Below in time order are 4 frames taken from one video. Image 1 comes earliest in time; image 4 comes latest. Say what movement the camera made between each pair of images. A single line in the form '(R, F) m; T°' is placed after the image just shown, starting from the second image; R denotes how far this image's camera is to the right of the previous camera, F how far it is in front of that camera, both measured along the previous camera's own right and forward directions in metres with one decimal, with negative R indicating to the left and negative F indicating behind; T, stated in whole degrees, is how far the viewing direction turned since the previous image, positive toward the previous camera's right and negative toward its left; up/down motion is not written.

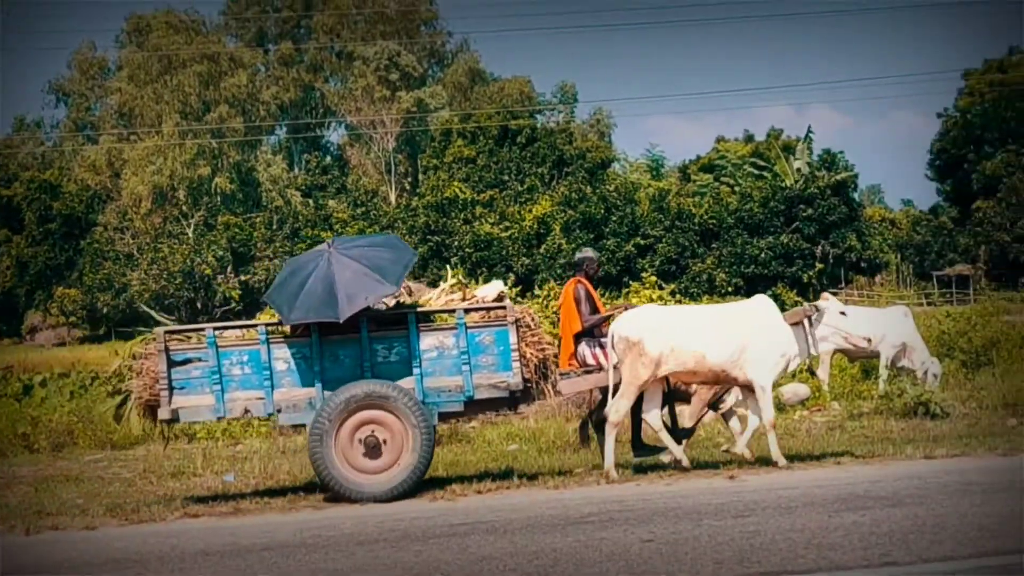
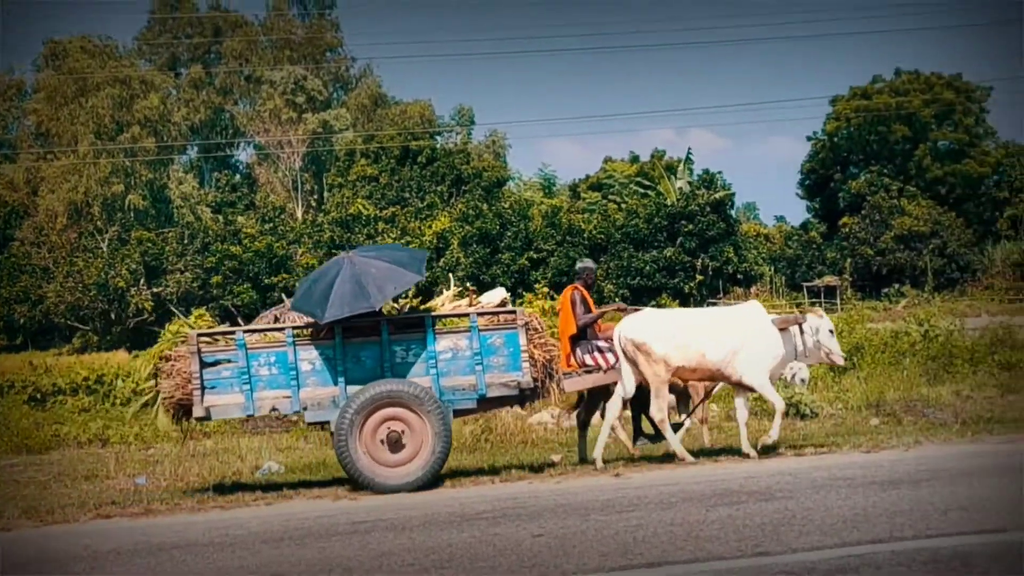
(+0.1, -1.6) m; +6°
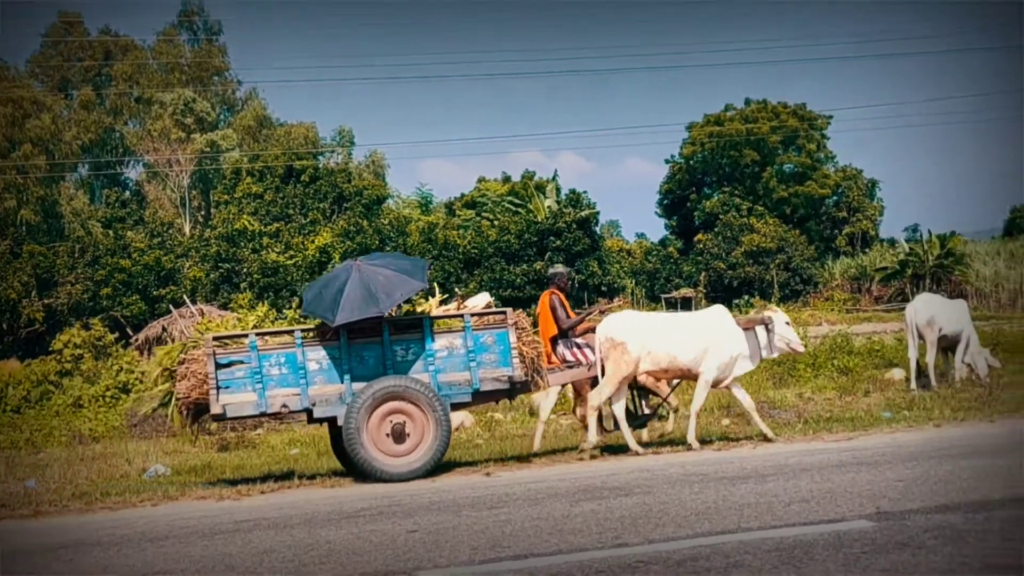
(+0.1, -2.0) m; +7°
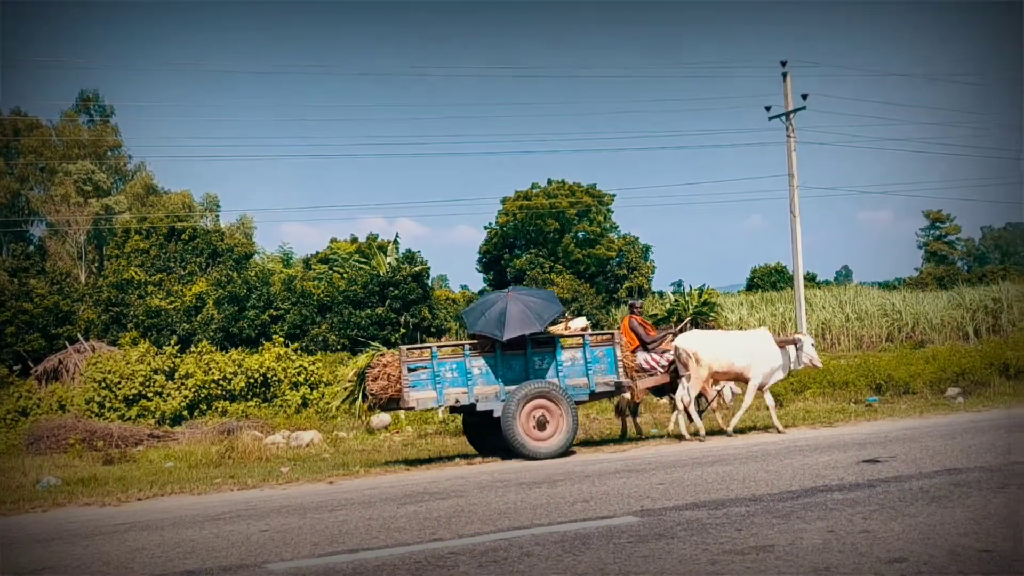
(-1.1, -6.5) m; +11°
